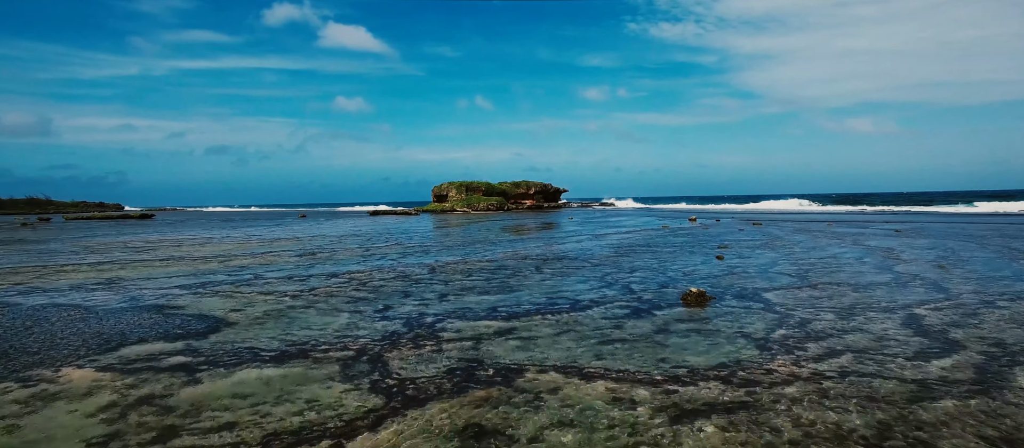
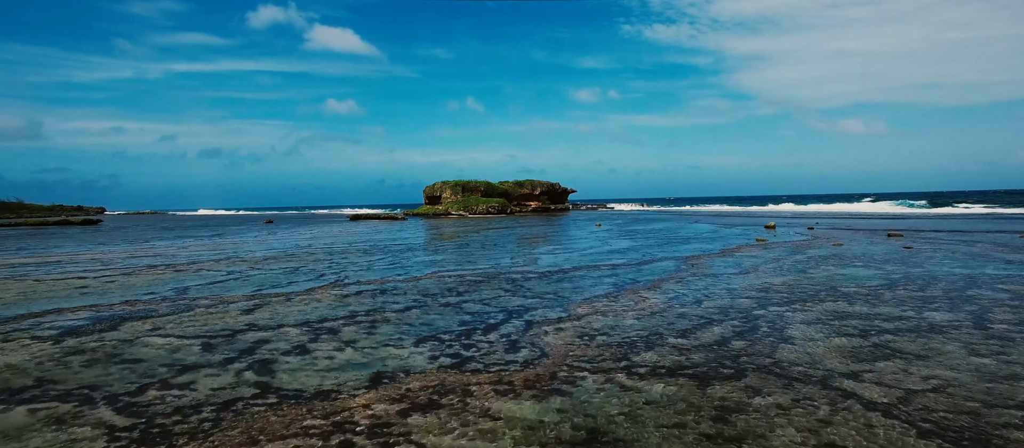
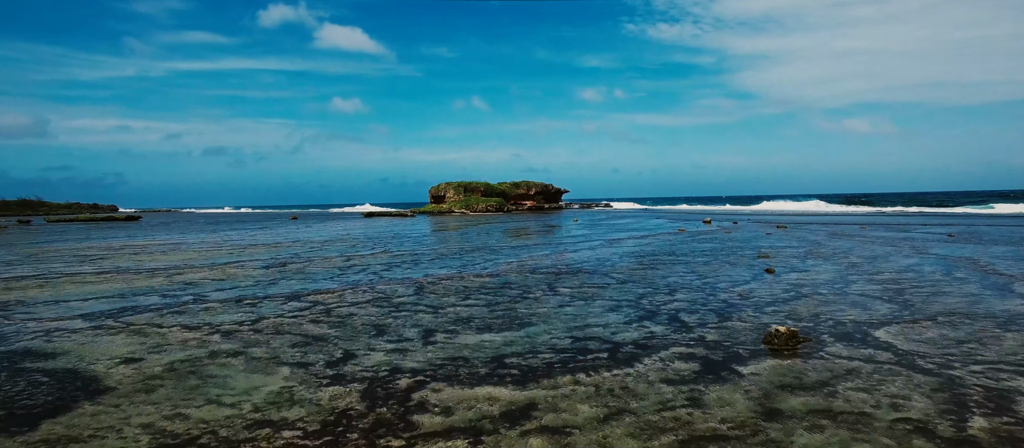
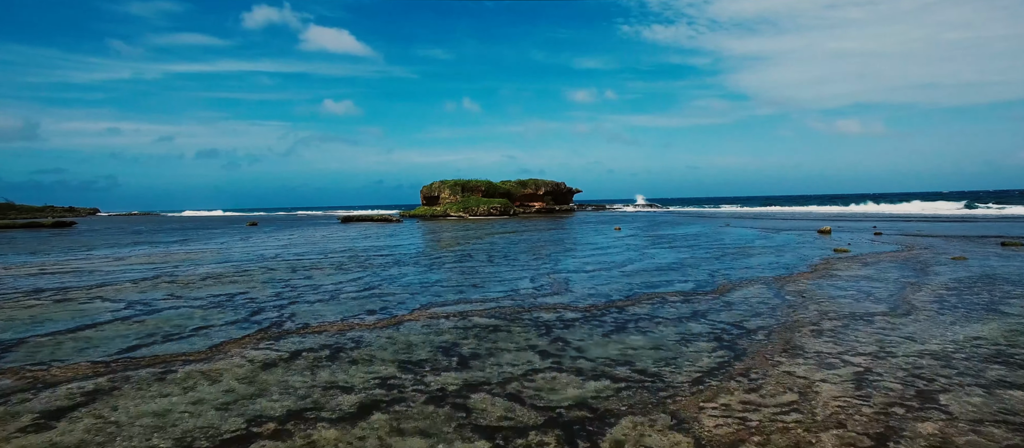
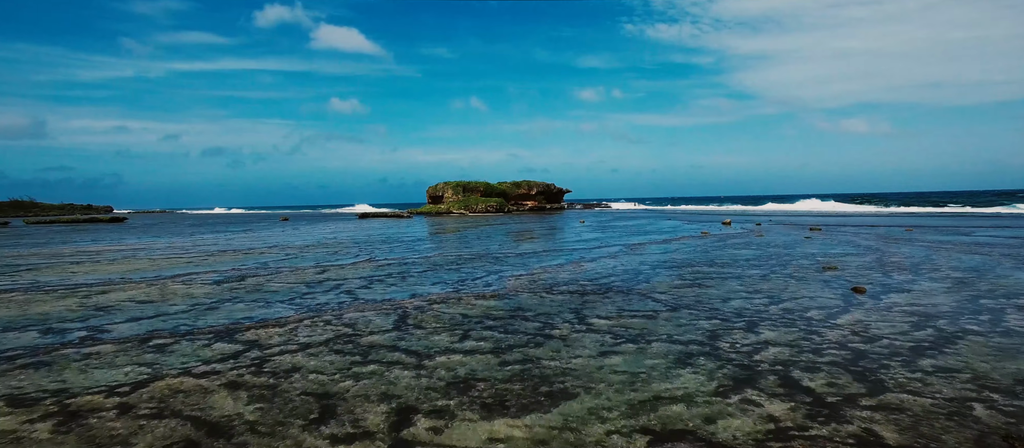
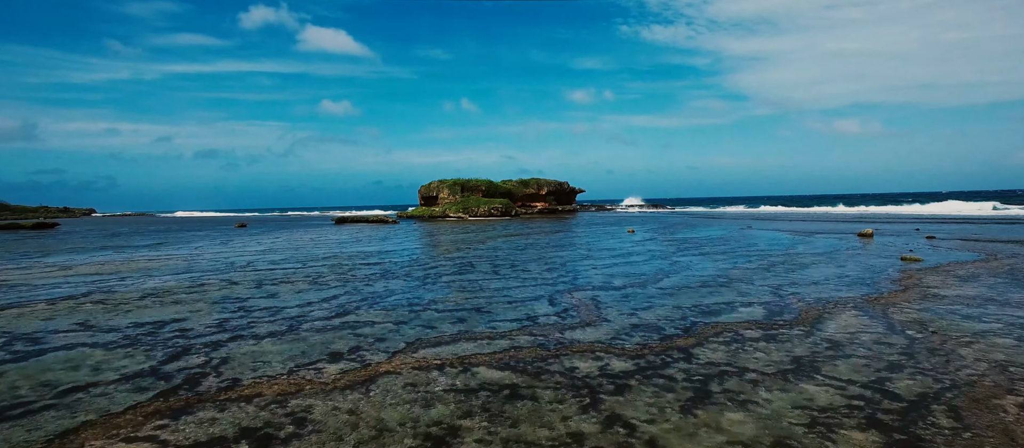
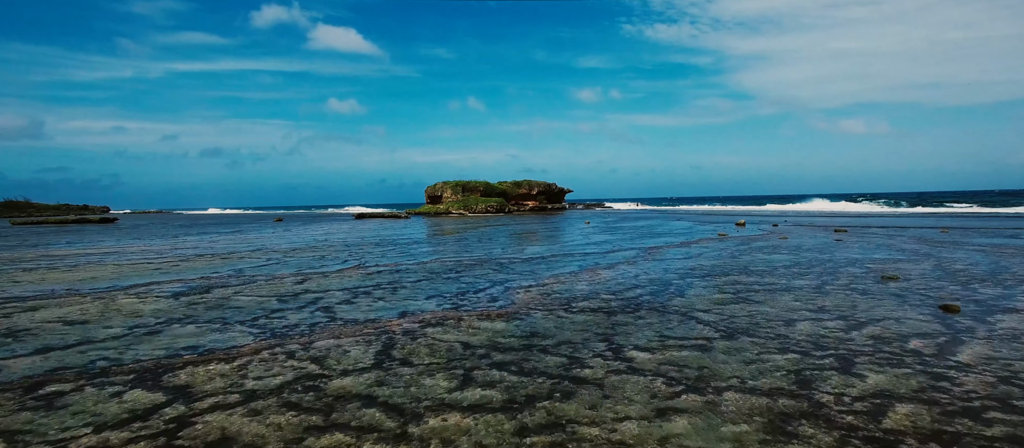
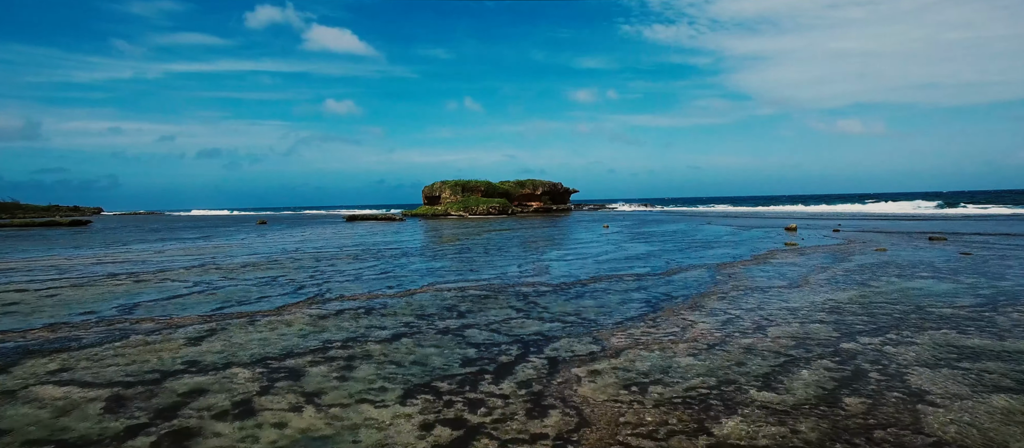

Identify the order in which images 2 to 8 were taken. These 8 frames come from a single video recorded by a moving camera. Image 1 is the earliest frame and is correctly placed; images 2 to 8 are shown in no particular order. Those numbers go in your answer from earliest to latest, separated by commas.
3, 5, 7, 2, 8, 4, 6
